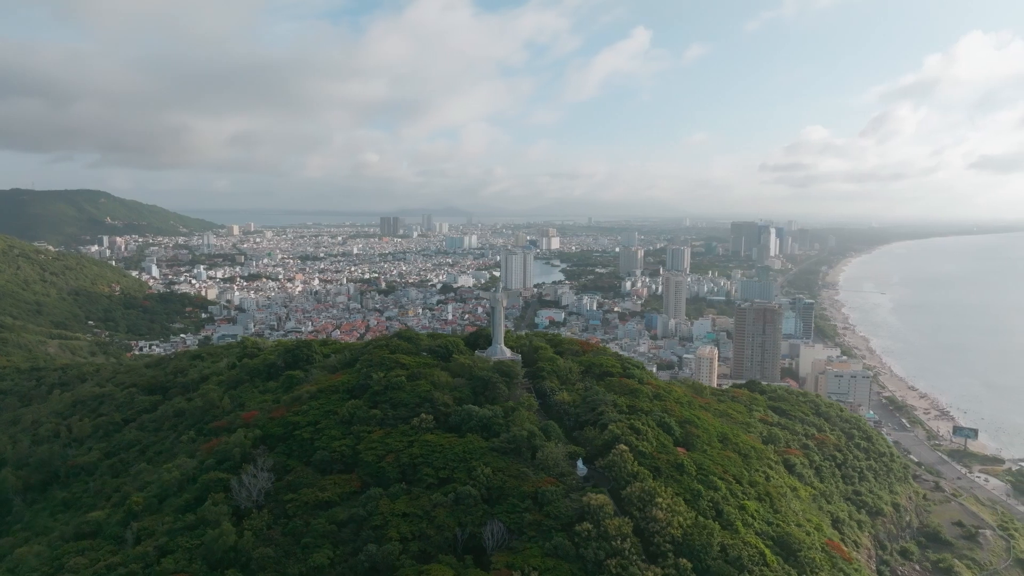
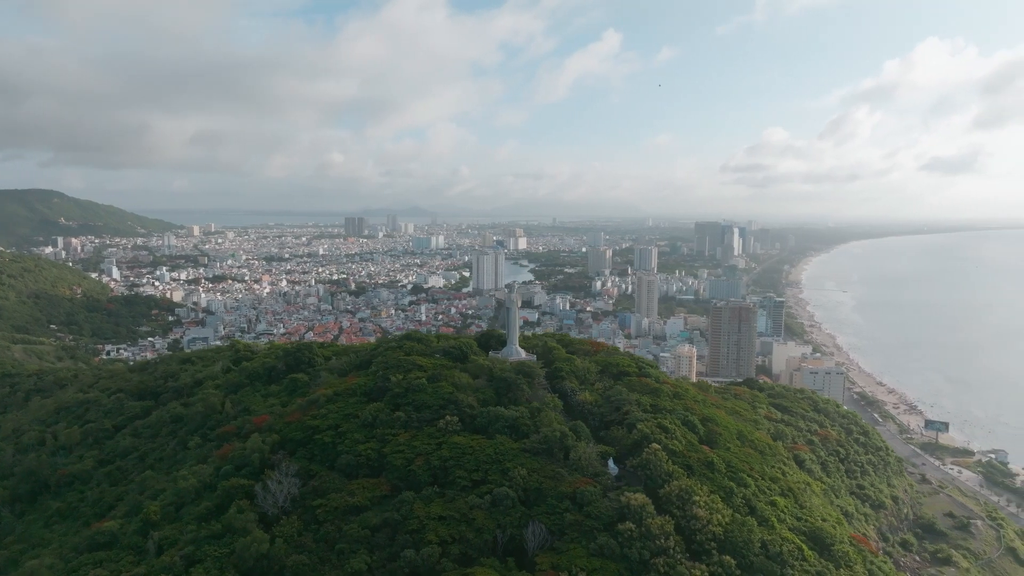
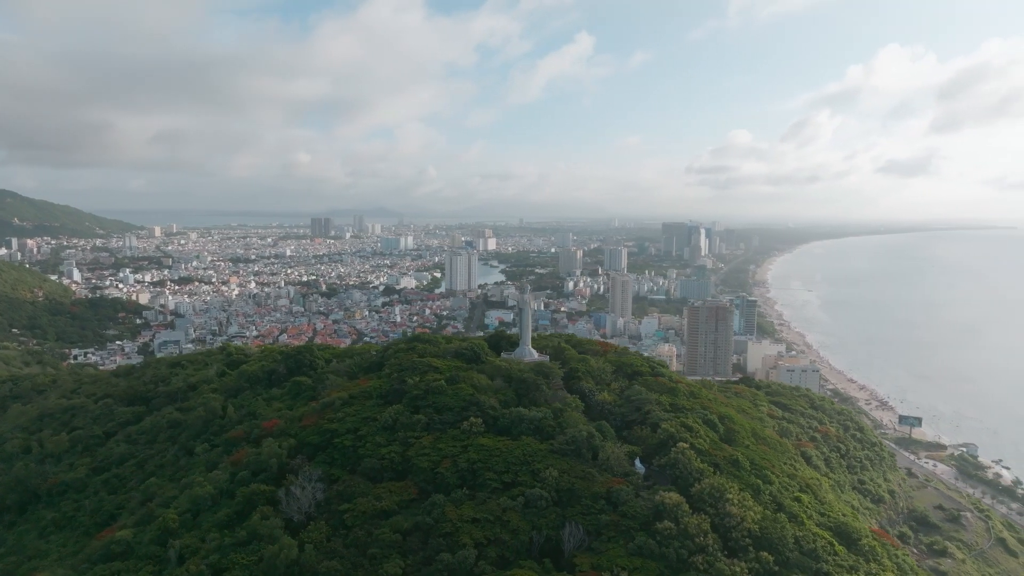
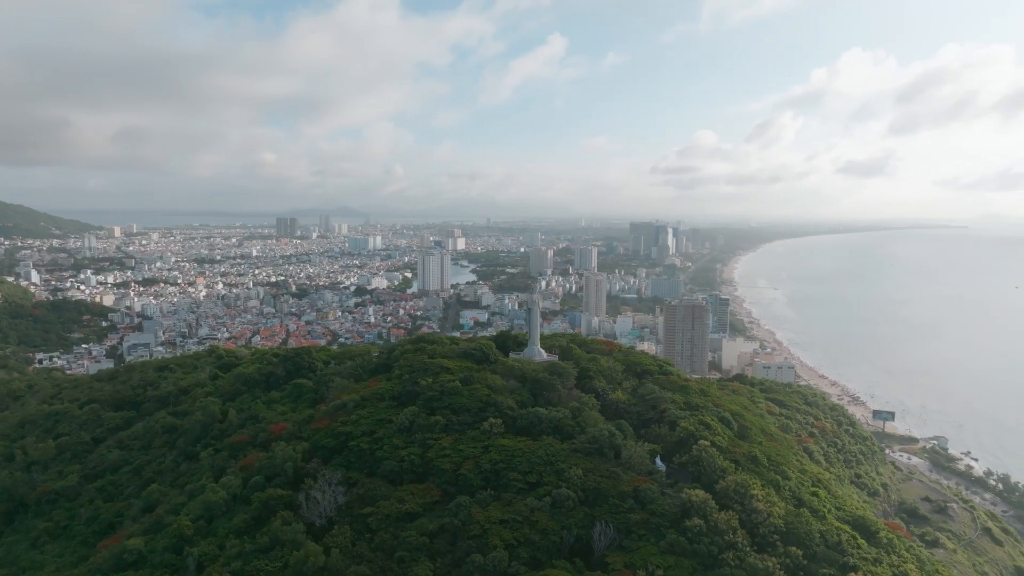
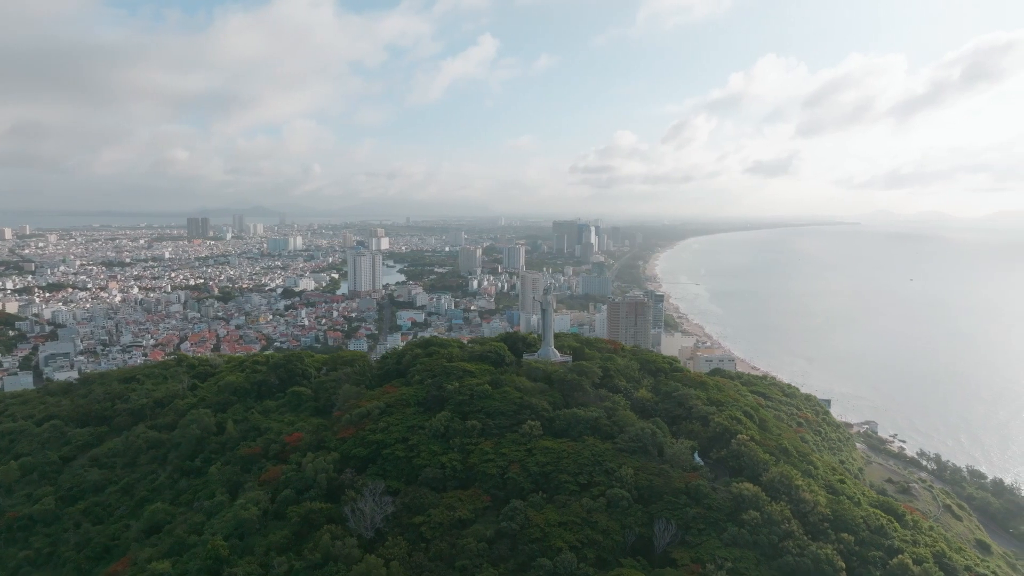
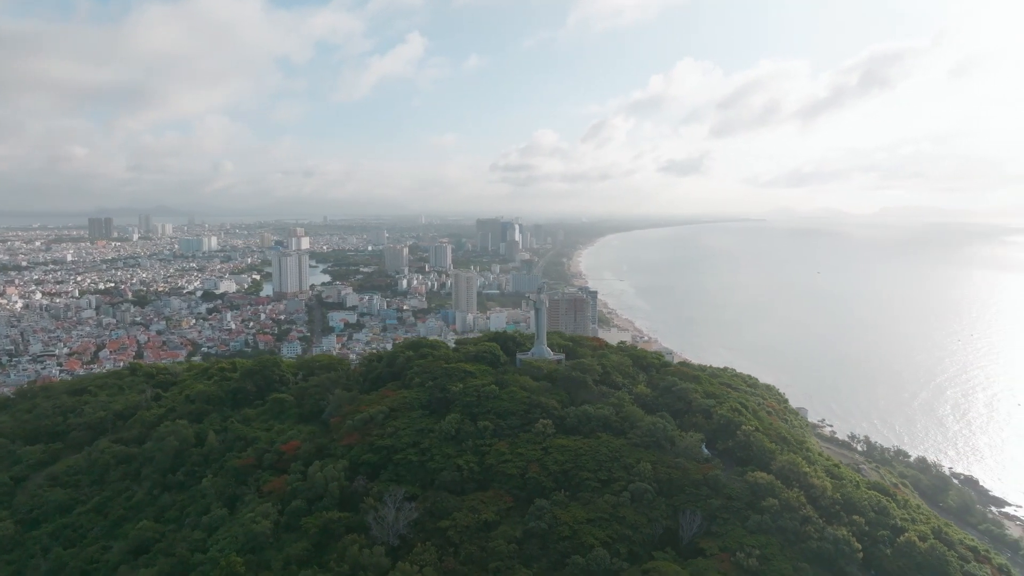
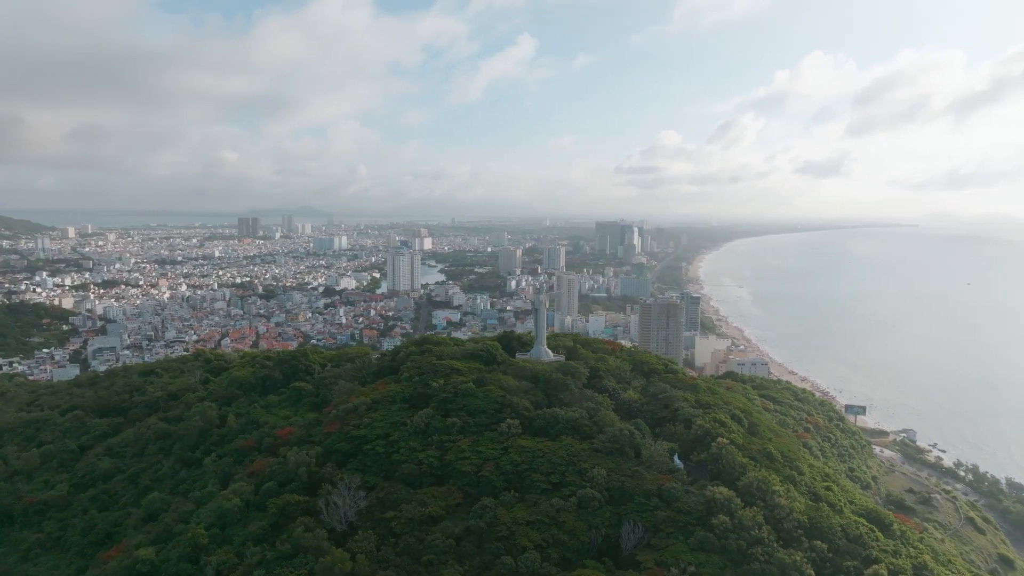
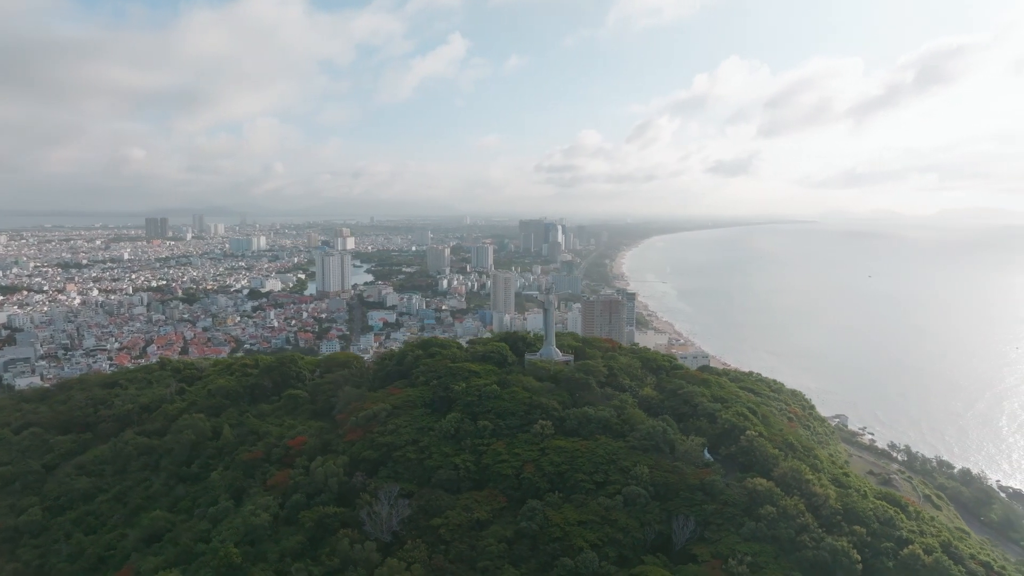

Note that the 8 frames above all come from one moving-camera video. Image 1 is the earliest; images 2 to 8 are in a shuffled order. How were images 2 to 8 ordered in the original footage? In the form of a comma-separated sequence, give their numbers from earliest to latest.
2, 3, 4, 7, 5, 8, 6
